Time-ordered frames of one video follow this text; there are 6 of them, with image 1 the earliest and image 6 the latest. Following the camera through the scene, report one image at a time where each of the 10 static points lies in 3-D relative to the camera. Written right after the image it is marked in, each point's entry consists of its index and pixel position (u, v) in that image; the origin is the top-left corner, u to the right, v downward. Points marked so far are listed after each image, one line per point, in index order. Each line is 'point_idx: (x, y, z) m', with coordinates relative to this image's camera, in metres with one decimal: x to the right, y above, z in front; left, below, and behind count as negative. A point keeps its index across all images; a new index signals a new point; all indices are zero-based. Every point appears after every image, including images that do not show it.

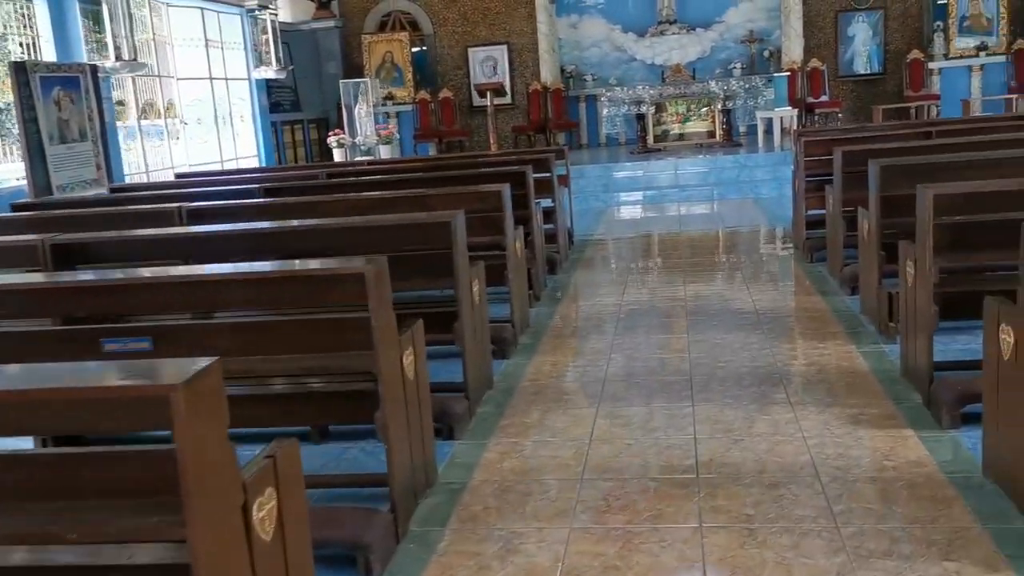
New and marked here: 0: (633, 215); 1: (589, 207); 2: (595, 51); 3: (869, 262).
0: (+1.2, +0.7, +9.1) m
1: (+0.8, +0.8, +9.4) m
2: (+1.2, +3.3, +13.4) m
3: (+1.6, +0.1, +4.3) m
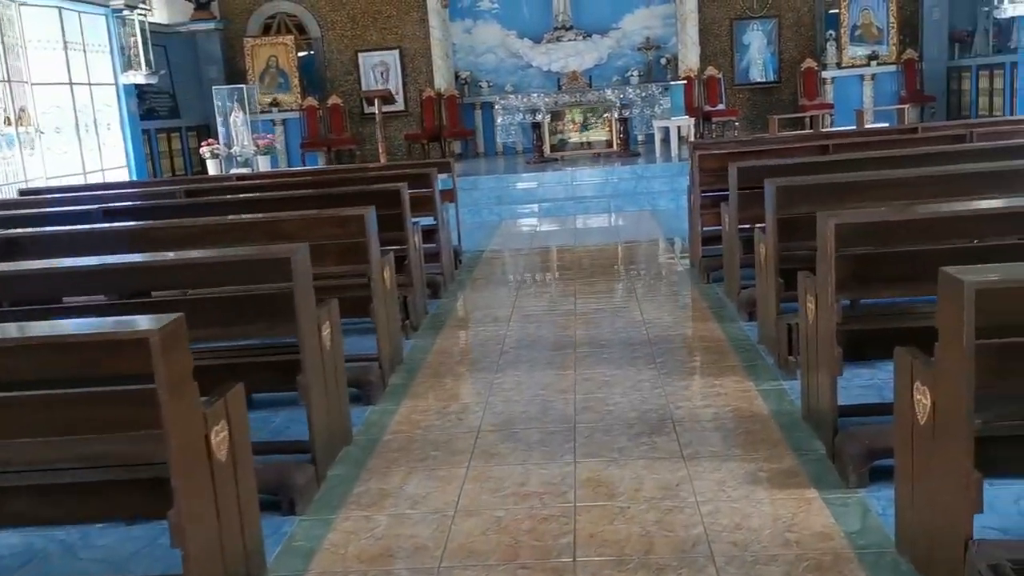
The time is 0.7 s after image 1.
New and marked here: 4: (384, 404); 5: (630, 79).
0: (+0.2, +0.6, +8.7) m
1: (-0.3, +0.7, +9.0) m
2: (-0.3, +3.2, +13.0) m
3: (+1.1, 0.0, +4.0) m
4: (-0.5, -0.4, +3.6) m
5: (+1.6, +2.8, +12.6) m
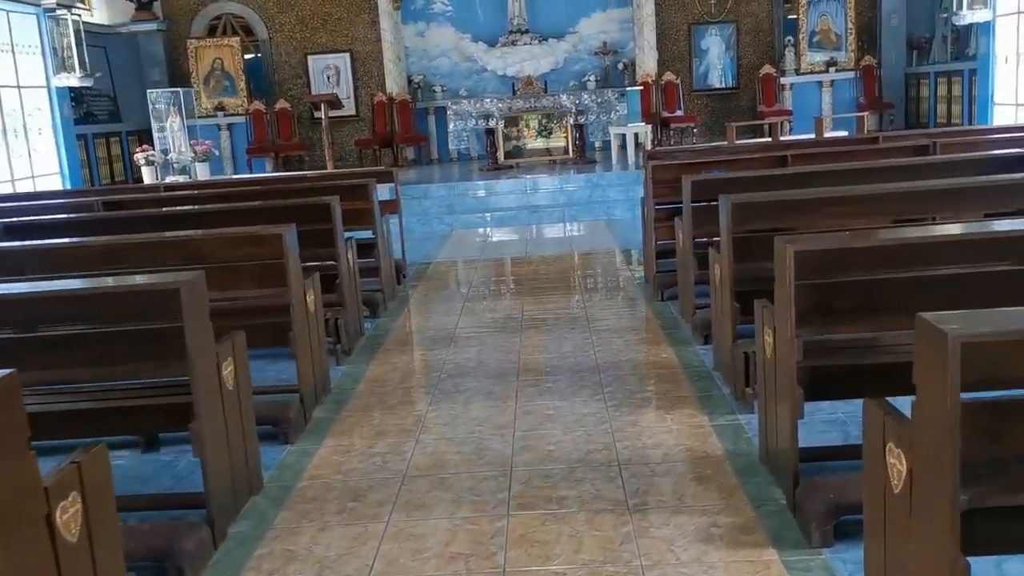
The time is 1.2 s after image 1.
0: (-0.3, +0.5, +8.4) m
1: (-0.7, +0.5, +8.7) m
2: (-0.9, +3.0, +12.7) m
3: (+0.8, -0.1, +3.7) m
4: (-0.7, -0.5, +3.3) m
5: (+1.0, +2.7, +12.4) m
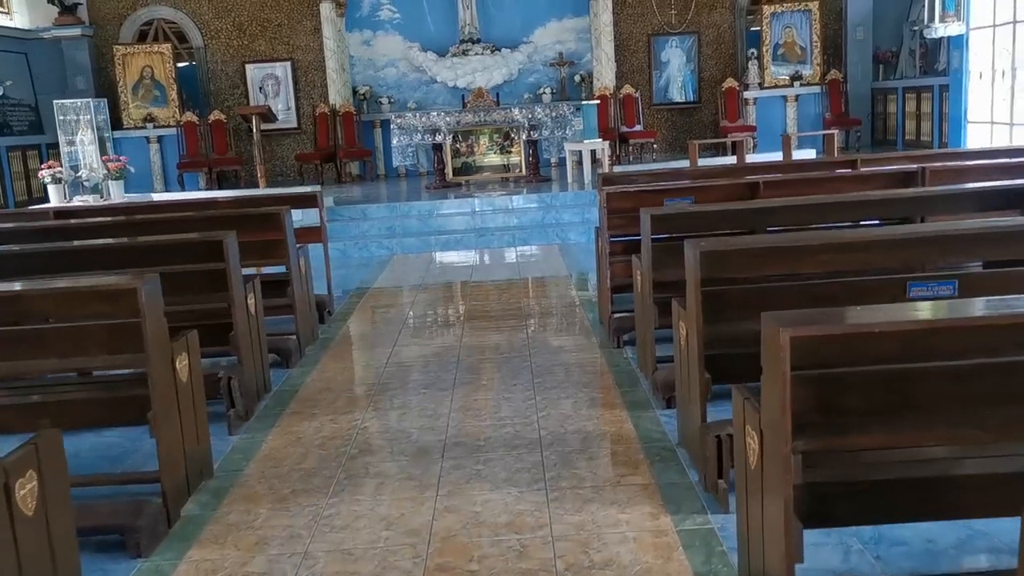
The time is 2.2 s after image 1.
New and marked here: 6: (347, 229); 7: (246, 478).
0: (-0.7, +0.2, +7.7) m
1: (-1.2, +0.3, +8.0) m
2: (-1.5, +2.7, +12.0) m
3: (+0.6, -0.3, +3.1) m
4: (-0.9, -0.7, +2.6) m
5: (+0.4, +2.4, +11.8) m
6: (-1.4, +0.5, +8.2) m
7: (-0.9, -0.6, +3.1) m
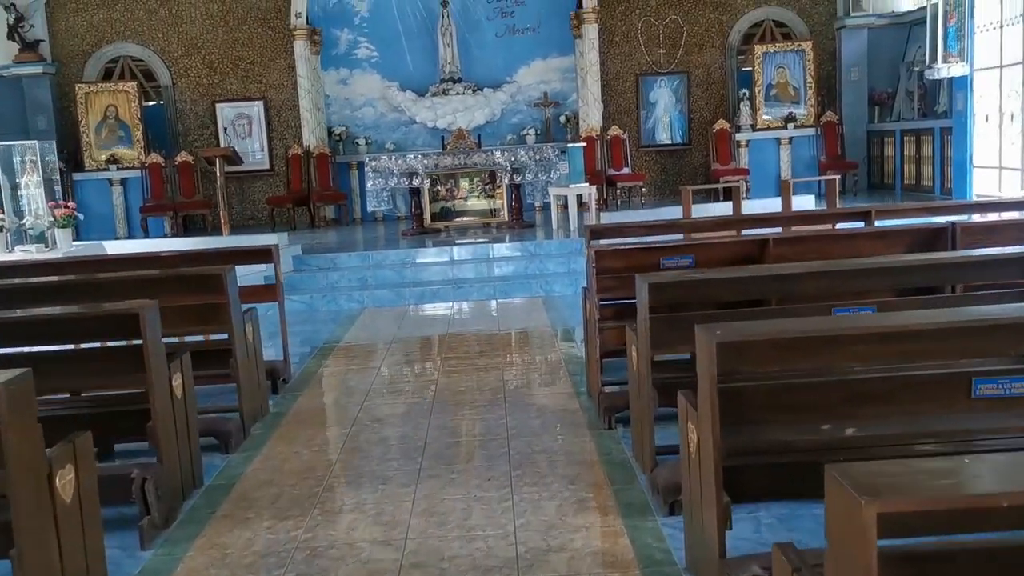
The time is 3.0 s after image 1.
0: (-0.9, -0.2, +7.1) m
1: (-1.3, -0.1, +7.4) m
2: (-1.7, +2.1, +11.5) m
3: (+0.5, -0.5, +2.5) m
4: (-1.0, -0.9, +1.9) m
5: (+0.2, +1.8, +11.3) m
6: (-1.6, +0.1, +7.6) m
7: (-0.9, -0.9, +2.5) m
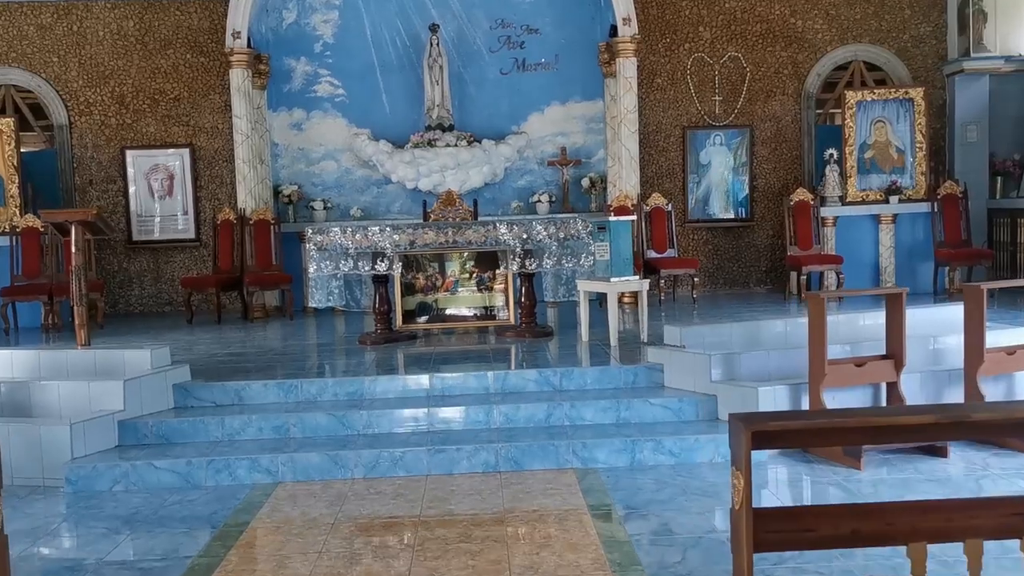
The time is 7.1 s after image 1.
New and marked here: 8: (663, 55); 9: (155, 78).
0: (-0.8, -0.9, +4.2) m
1: (-1.3, -0.9, +4.4) m
2: (-1.7, +1.1, +8.7) m
3: (+0.6, -1.0, -0.5) m
4: (-0.9, -1.3, -1.0) m
5: (+0.2, +0.7, +8.5) m
6: (-1.5, -0.7, +4.7) m
7: (-0.8, -1.3, -0.5) m
8: (+1.4, +2.1, +8.6) m
9: (-3.2, +1.9, +8.5) m
